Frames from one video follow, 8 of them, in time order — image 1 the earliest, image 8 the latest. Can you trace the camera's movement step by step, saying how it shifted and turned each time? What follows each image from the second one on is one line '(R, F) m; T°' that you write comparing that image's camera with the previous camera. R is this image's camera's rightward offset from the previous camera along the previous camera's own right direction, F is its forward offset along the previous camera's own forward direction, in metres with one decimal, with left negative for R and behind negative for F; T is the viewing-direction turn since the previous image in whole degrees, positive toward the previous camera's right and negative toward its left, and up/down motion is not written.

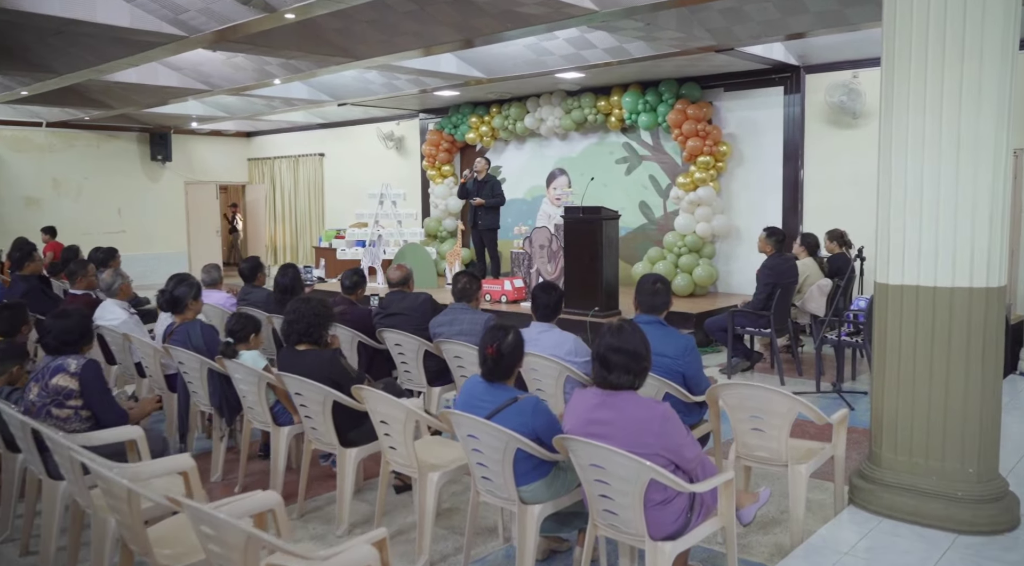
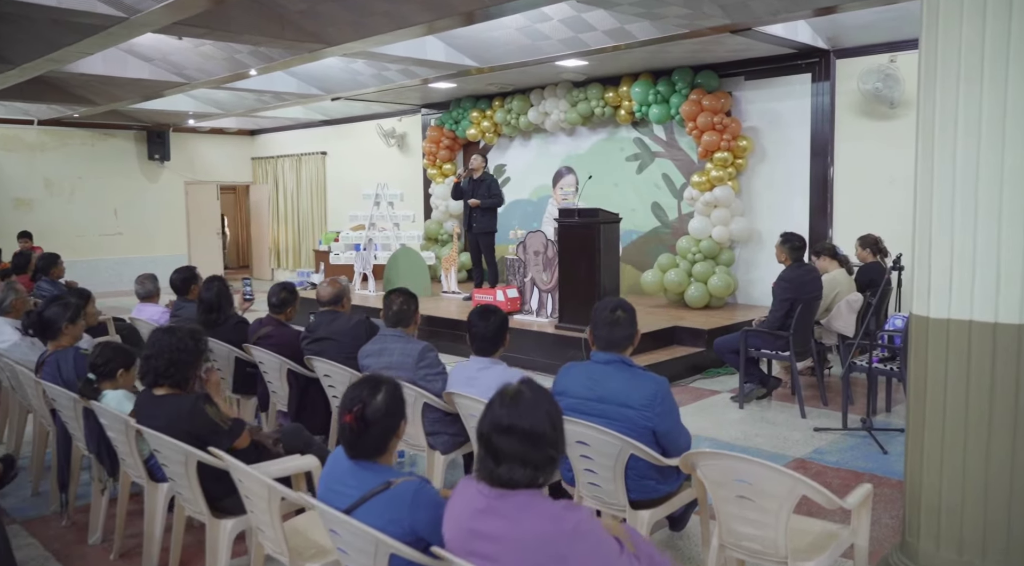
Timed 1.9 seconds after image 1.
(+0.4, +0.8) m; -2°
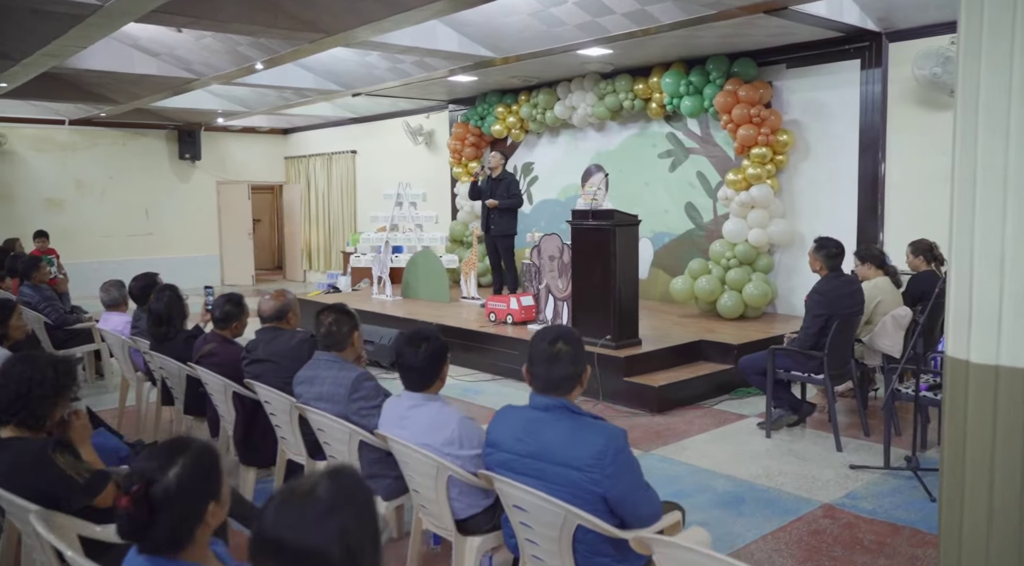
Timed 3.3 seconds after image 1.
(+0.4, +0.6) m; -4°
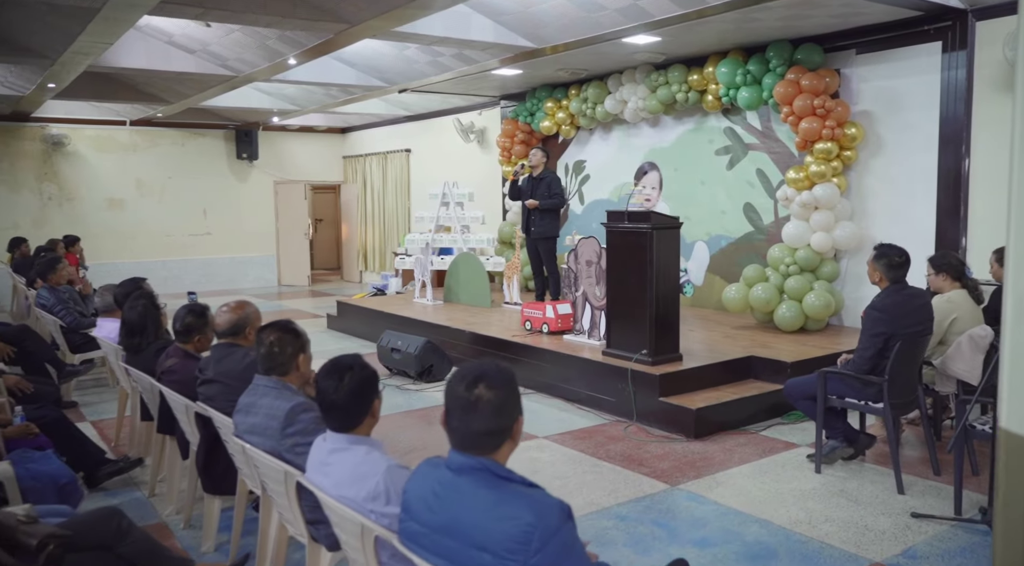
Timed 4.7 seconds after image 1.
(+0.3, +0.5) m; -5°
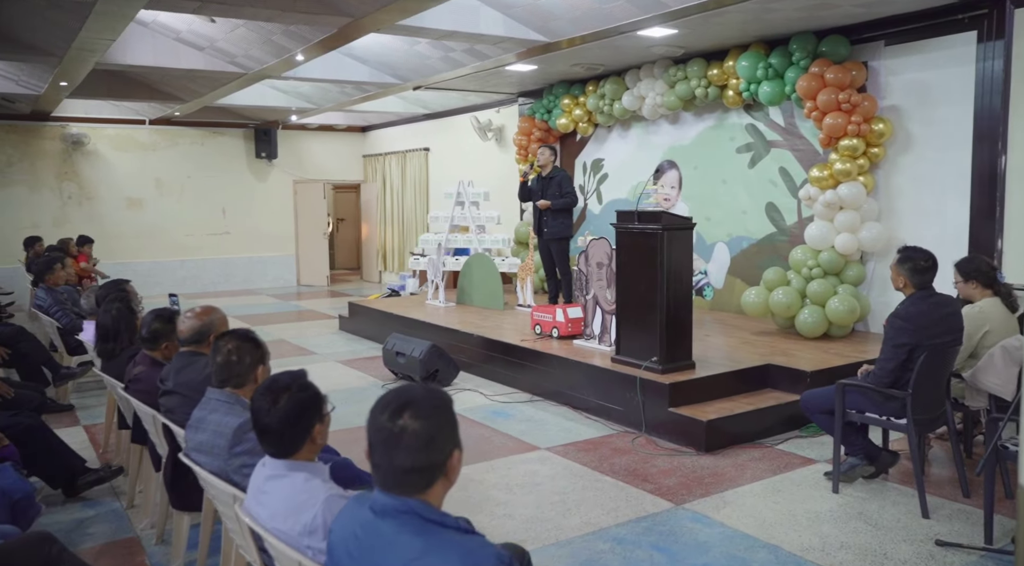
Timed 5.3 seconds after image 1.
(+0.2, +0.2) m; -2°
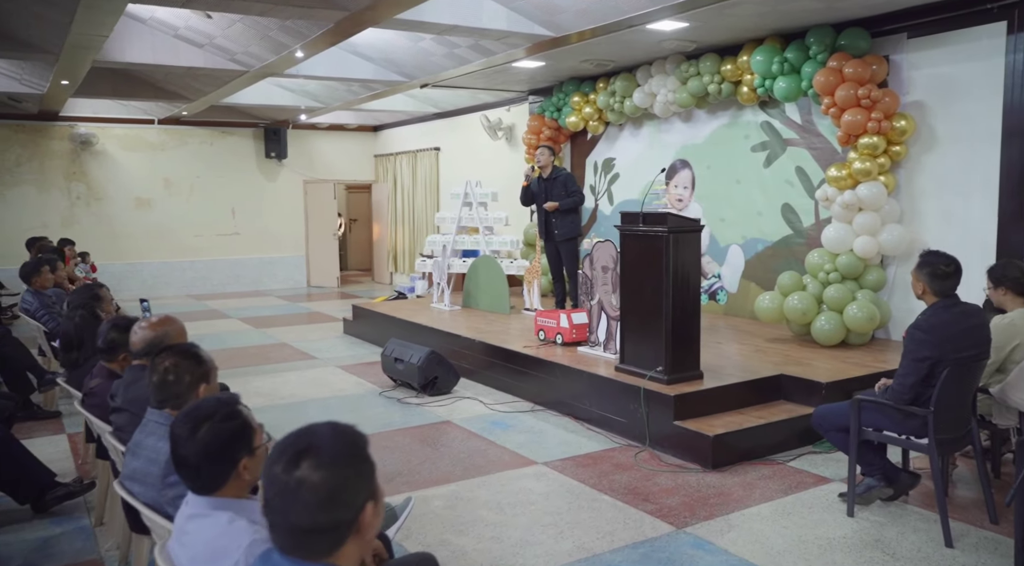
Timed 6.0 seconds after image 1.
(+0.1, +0.2) m; -1°
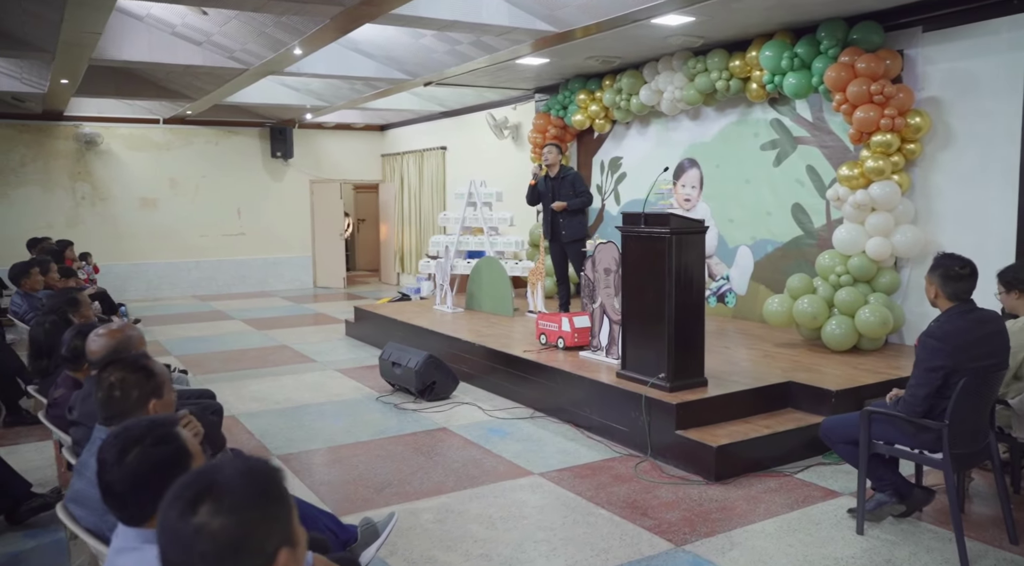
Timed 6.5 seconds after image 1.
(+0.1, +0.2) m; -1°
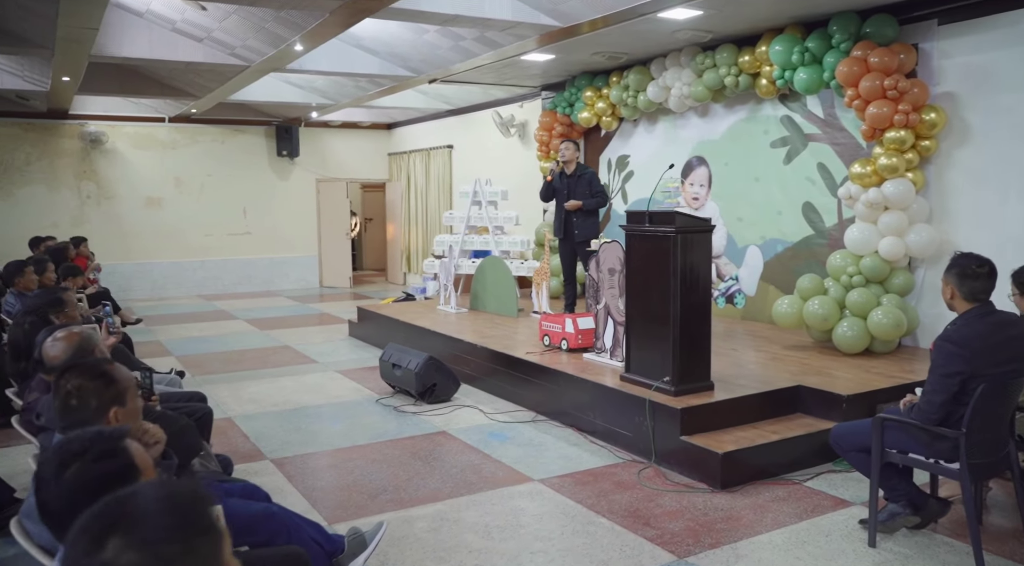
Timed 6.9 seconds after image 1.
(+0.1, +0.1) m; -1°
